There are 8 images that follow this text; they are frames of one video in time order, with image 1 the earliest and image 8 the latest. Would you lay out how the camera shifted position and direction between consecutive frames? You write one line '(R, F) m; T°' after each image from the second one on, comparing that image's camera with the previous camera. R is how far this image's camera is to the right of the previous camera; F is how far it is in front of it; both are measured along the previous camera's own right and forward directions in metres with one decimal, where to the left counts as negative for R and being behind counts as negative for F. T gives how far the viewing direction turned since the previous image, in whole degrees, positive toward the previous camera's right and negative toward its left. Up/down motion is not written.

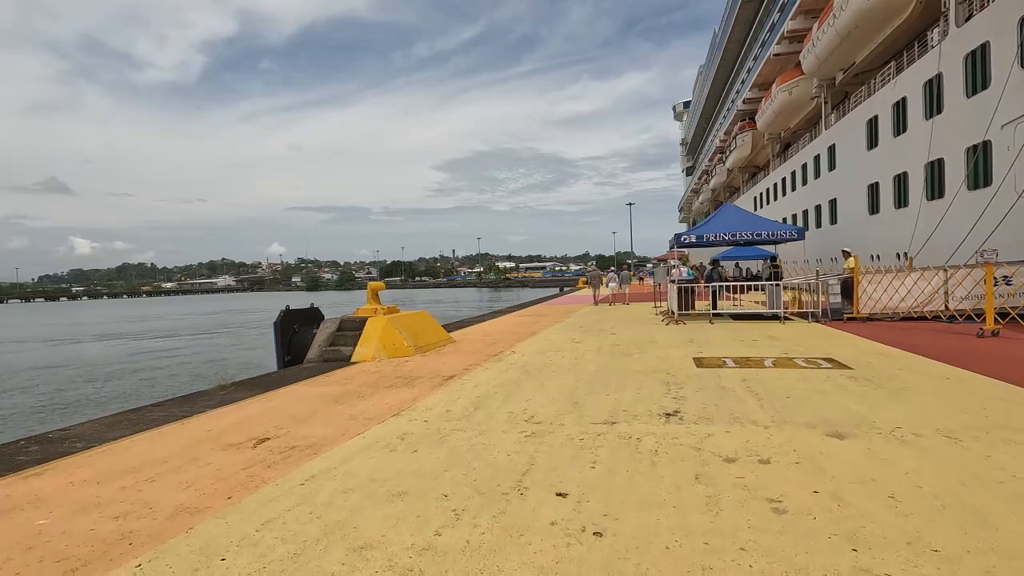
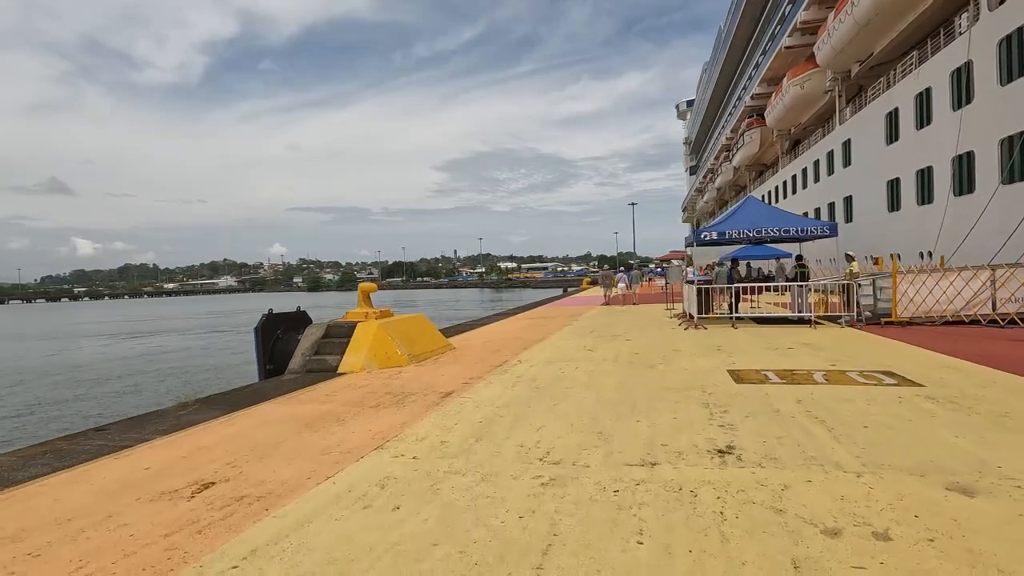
(-0.1, +1.1) m; 0°
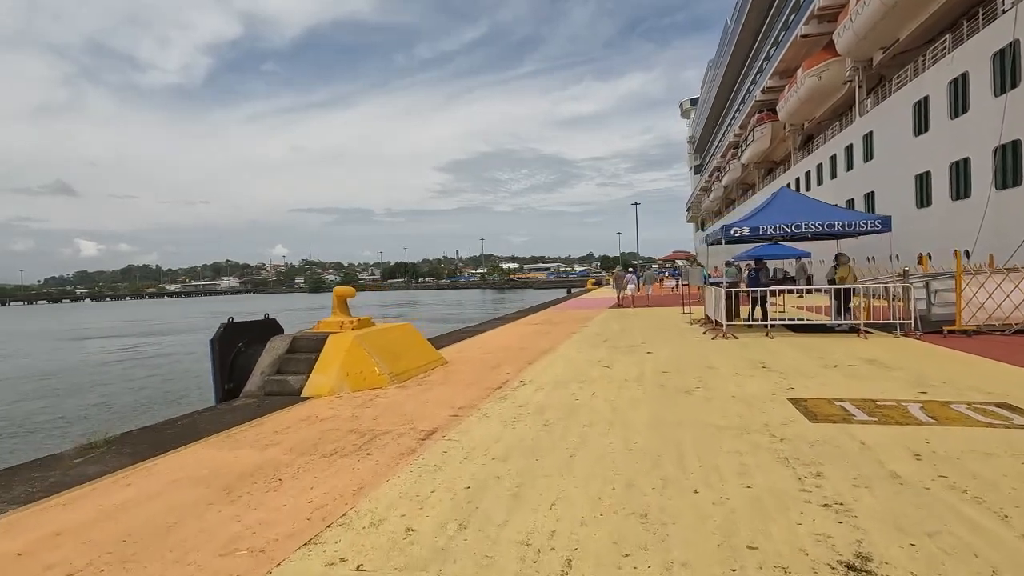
(0.0, +1.6) m; 0°
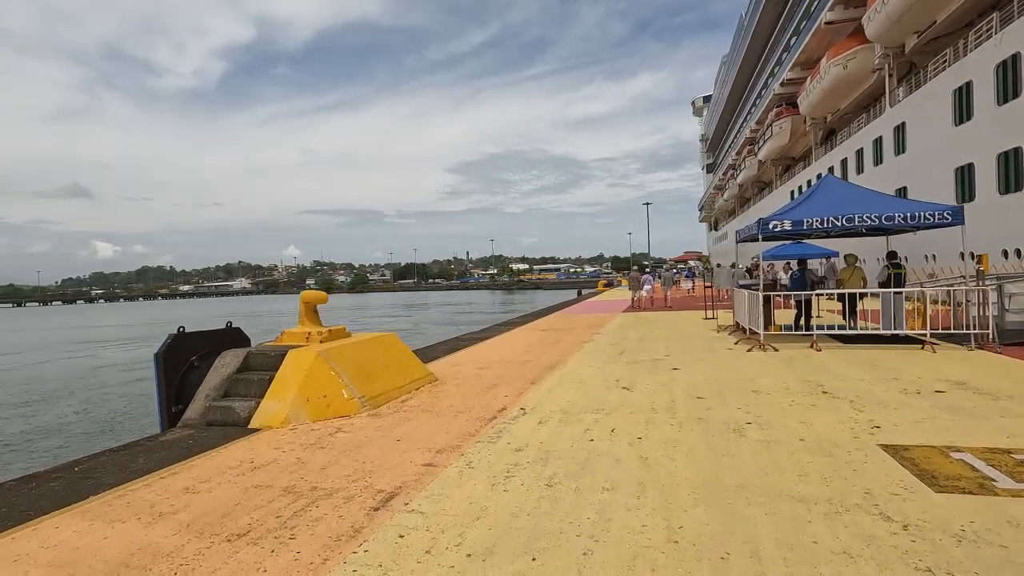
(+0.1, +1.5) m; -1°
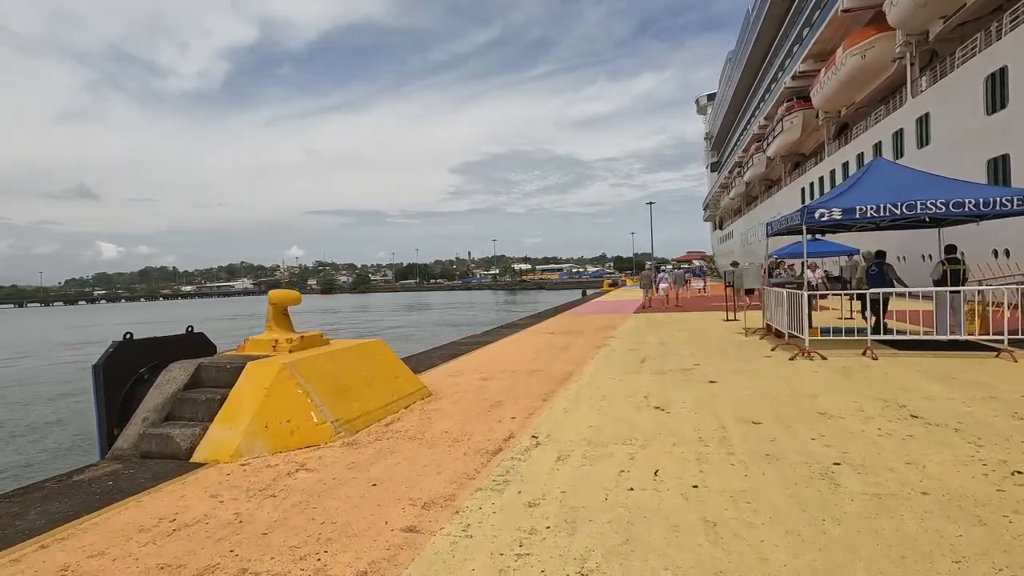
(-0.1, +1.3) m; 0°
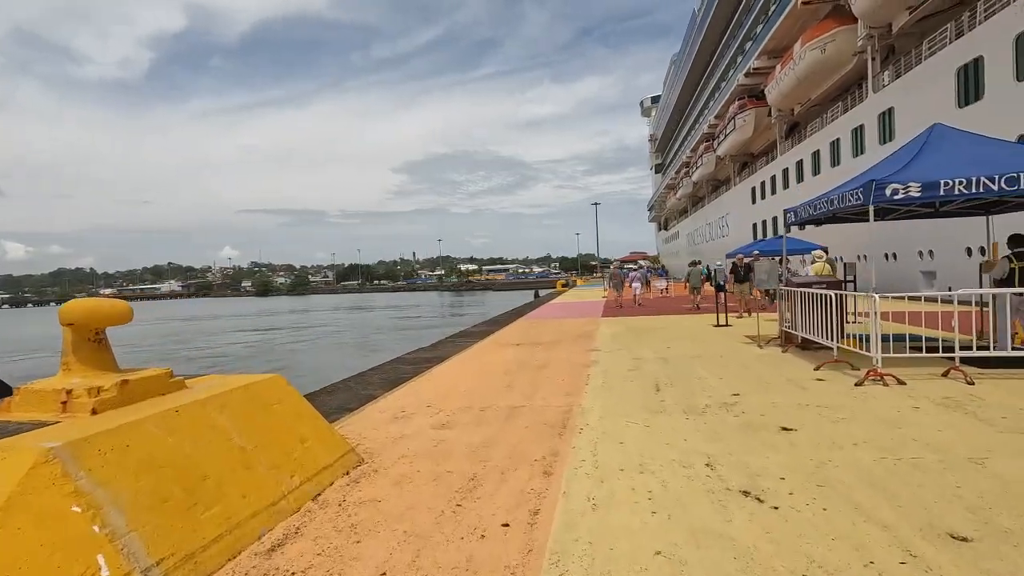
(-0.3, +2.6) m; +6°
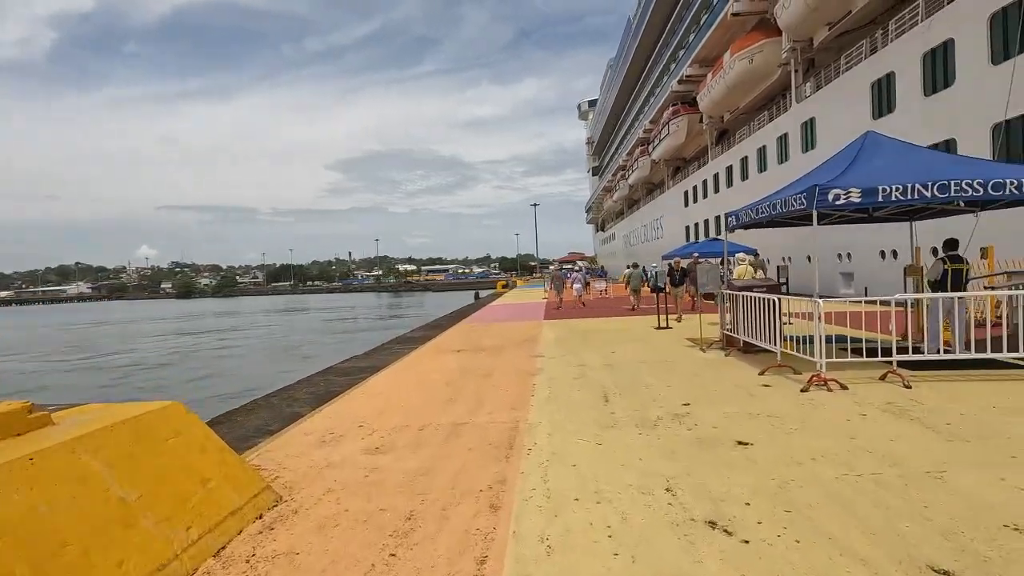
(0.0, +0.5) m; +6°
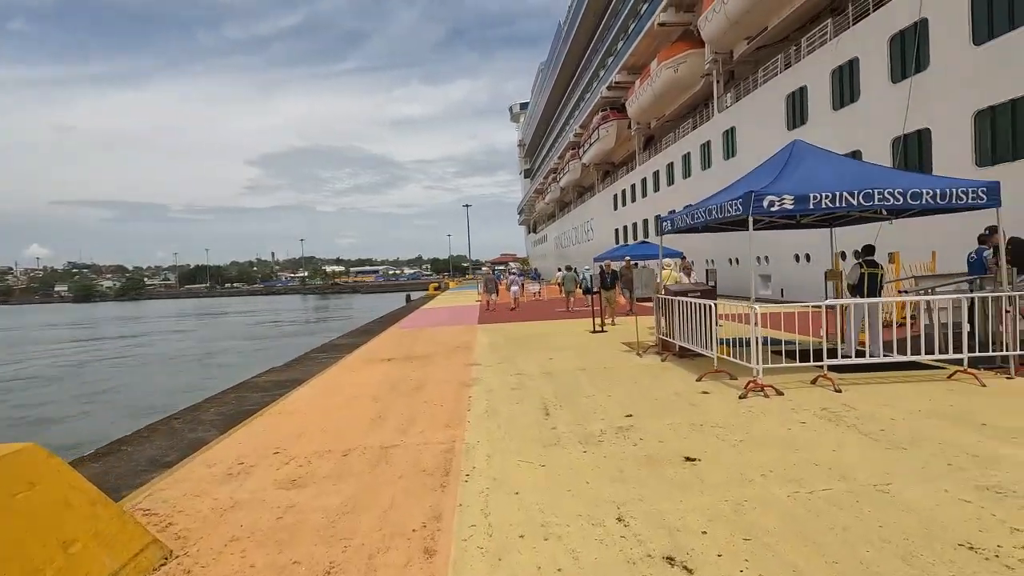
(0.0, +0.4) m; +7°
